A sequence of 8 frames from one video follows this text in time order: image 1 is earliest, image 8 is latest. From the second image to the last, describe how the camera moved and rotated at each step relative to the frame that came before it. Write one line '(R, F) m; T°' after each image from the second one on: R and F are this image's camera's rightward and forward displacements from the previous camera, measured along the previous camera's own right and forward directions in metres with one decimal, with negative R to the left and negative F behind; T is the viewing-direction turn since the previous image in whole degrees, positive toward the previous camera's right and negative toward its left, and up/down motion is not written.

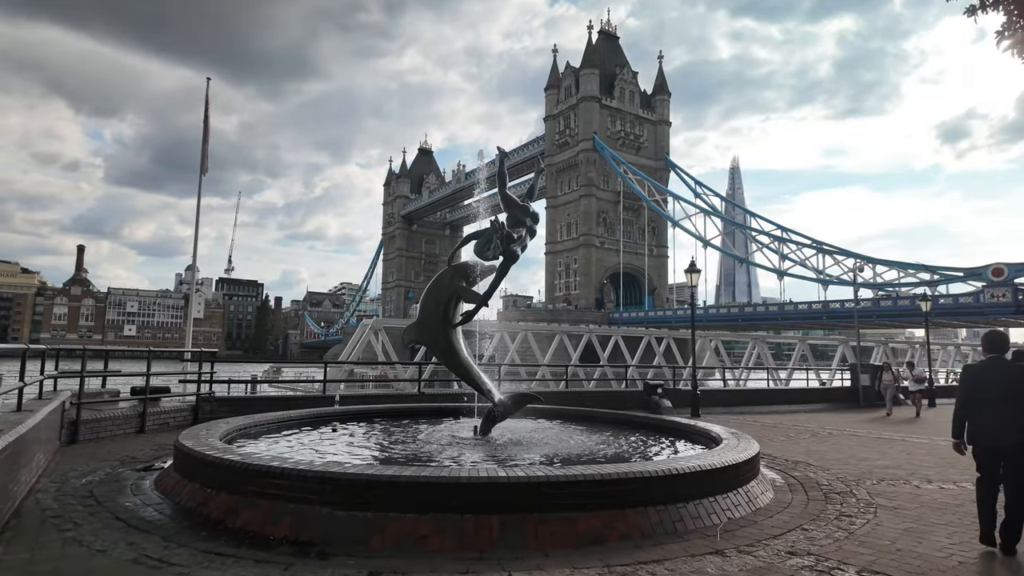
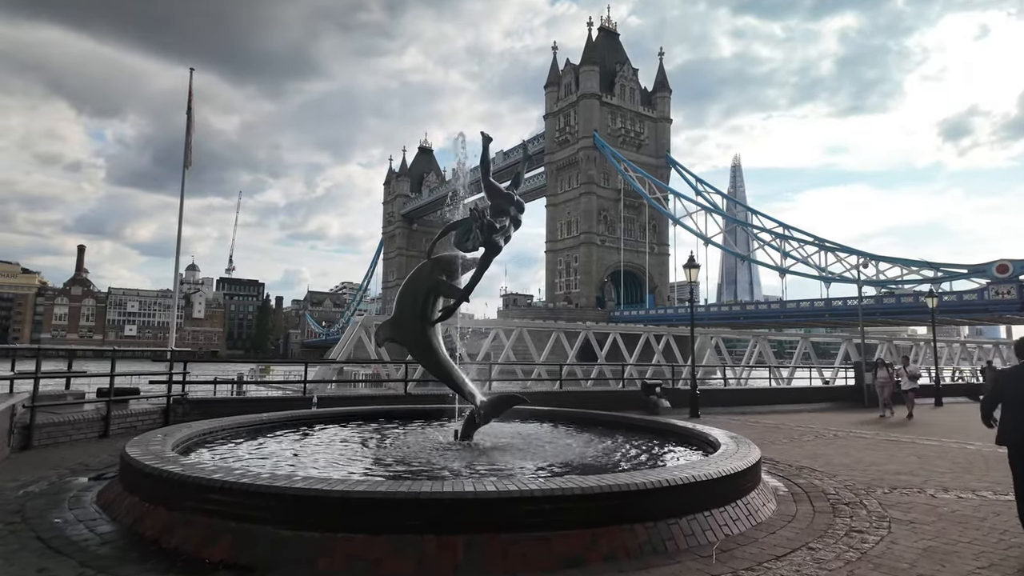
(+0.3, +0.6) m; 0°
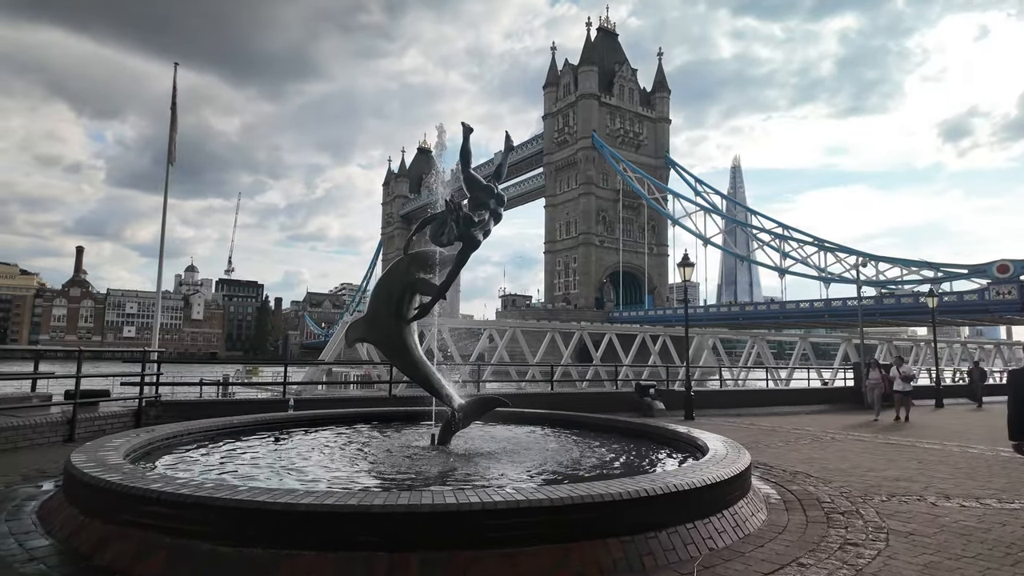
(+0.3, +0.4) m; 0°
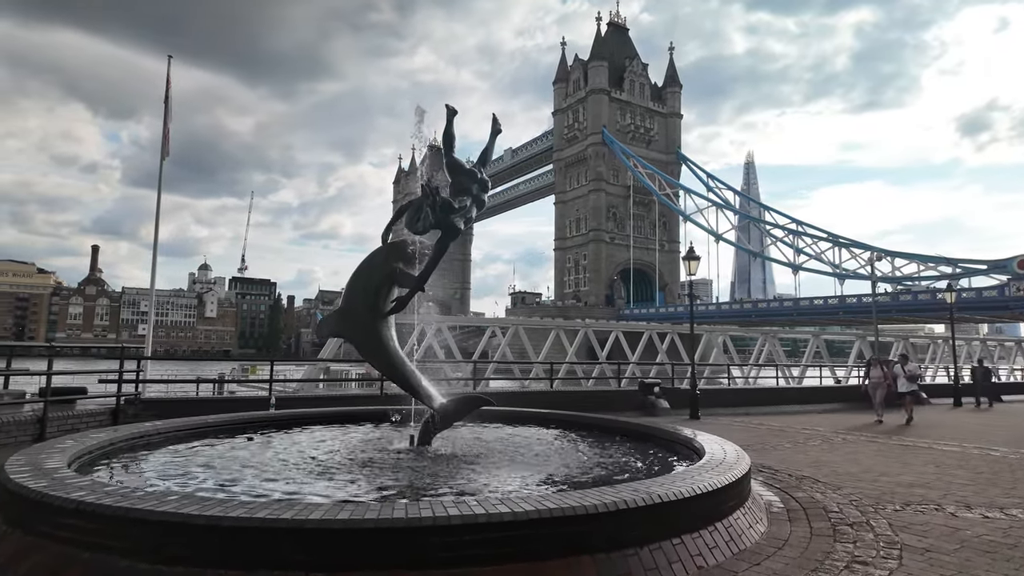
(+0.3, +0.5) m; -1°
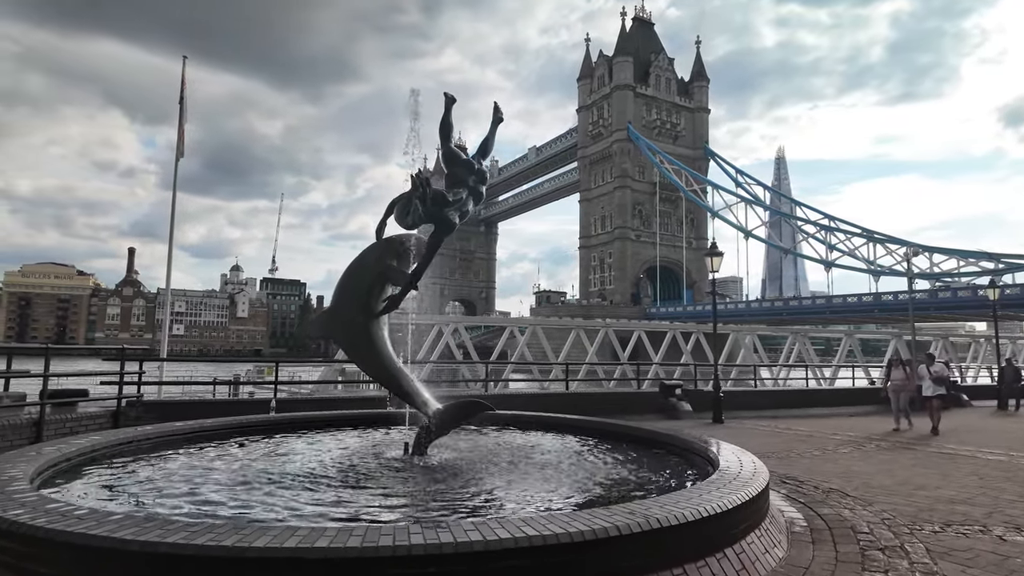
(+0.3, +0.5) m; -3°
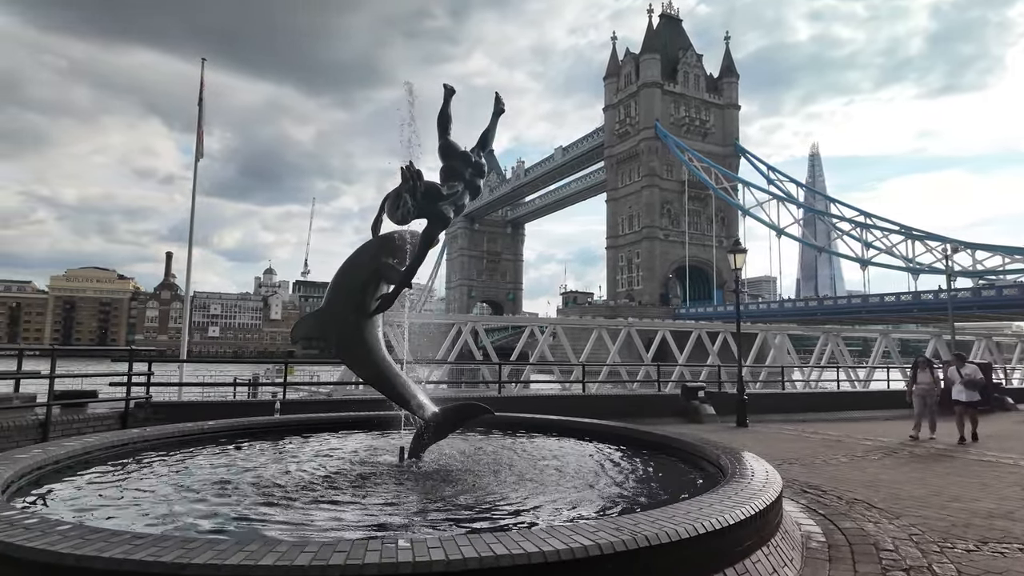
(+0.3, +0.3) m; -3°
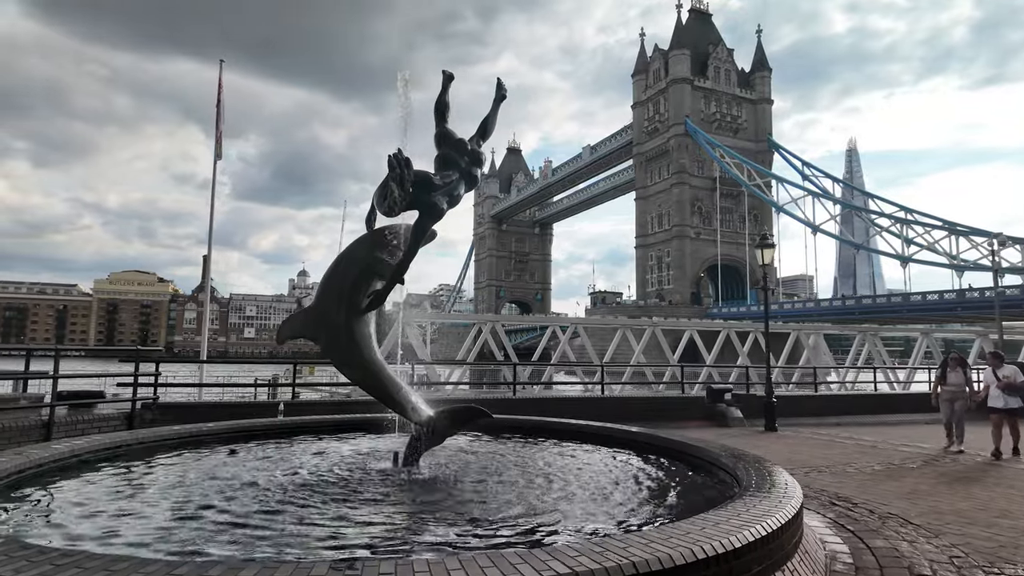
(+0.3, +0.4) m; -3°
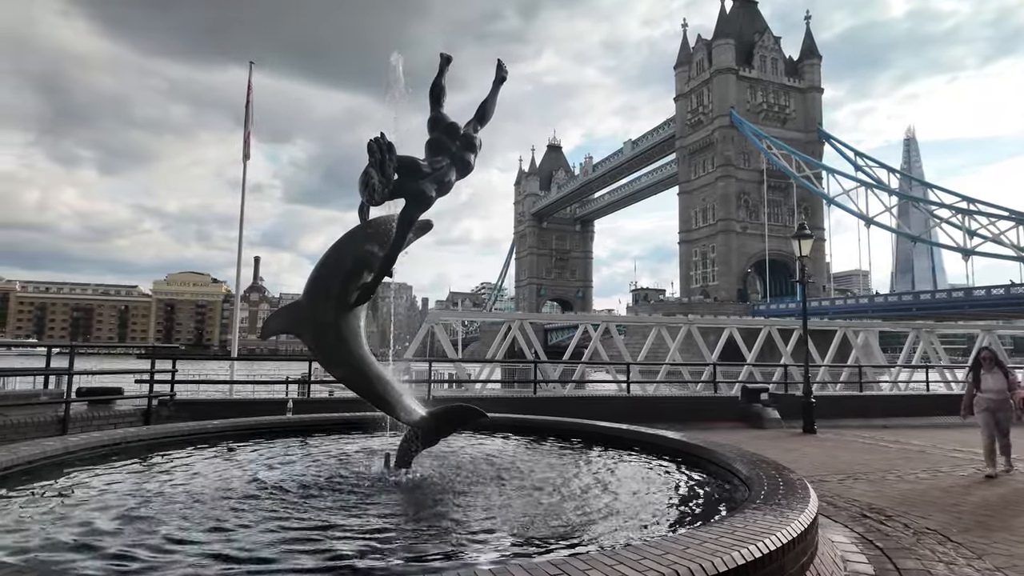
(+0.5, +0.4) m; -4°
